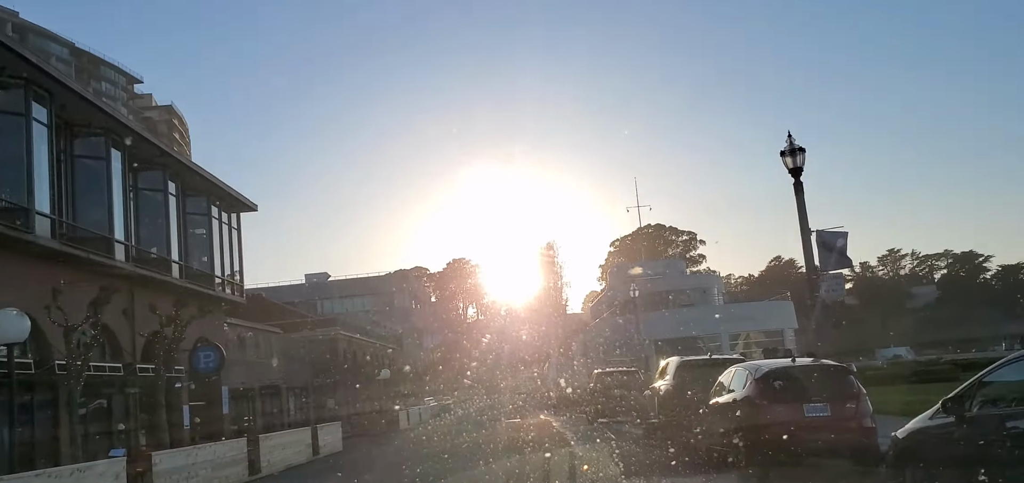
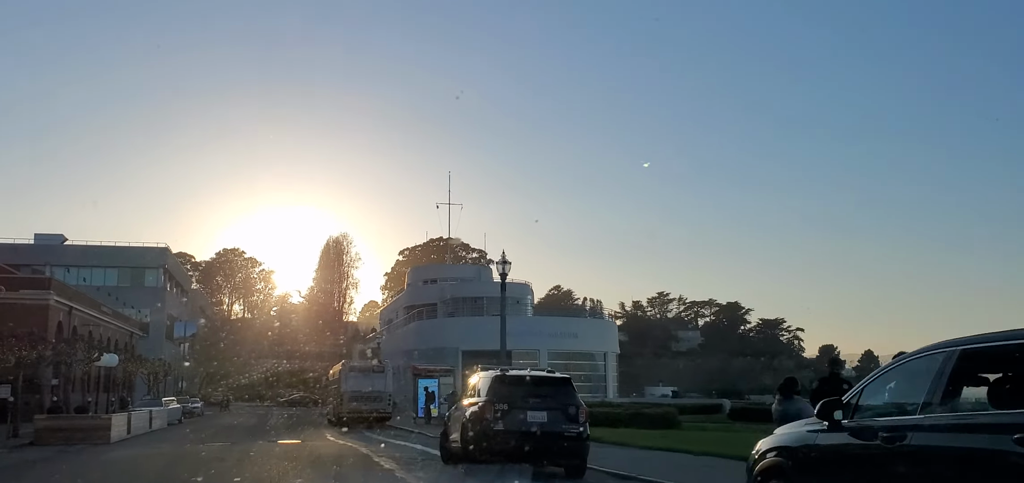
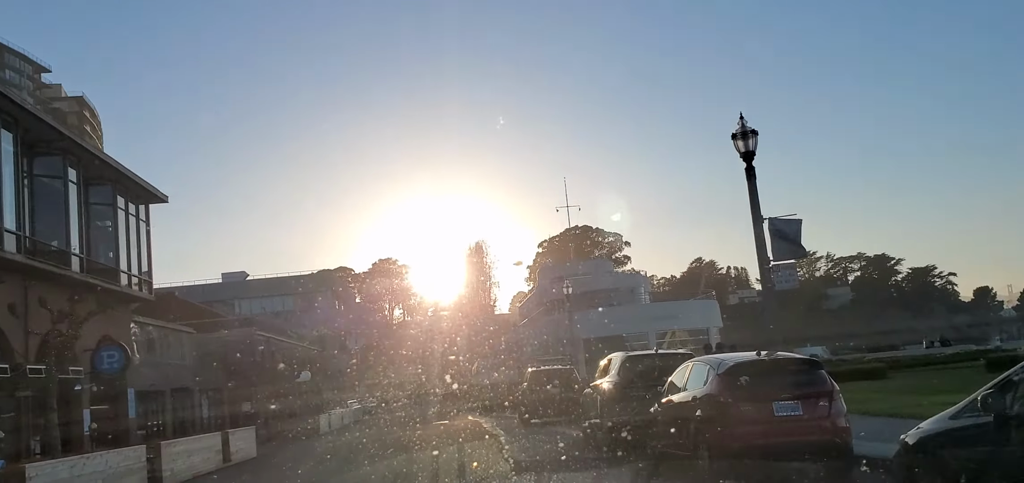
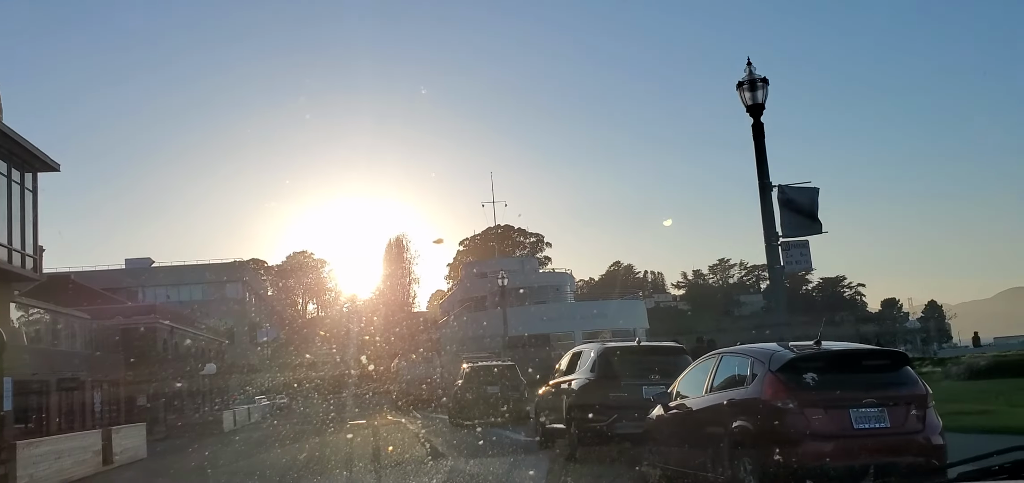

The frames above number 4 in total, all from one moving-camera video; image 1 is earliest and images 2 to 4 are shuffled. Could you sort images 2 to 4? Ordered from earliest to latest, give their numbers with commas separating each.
3, 4, 2
